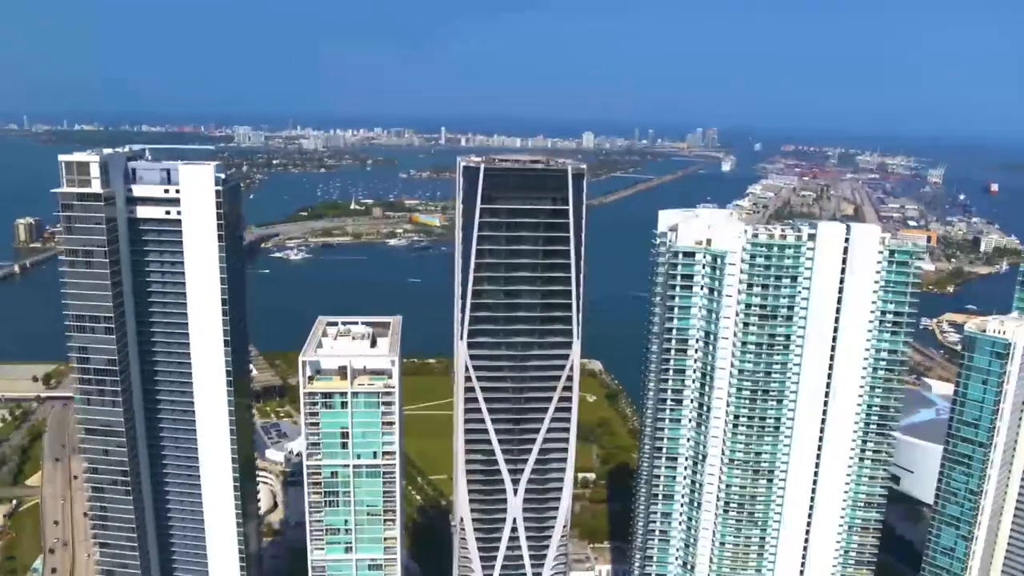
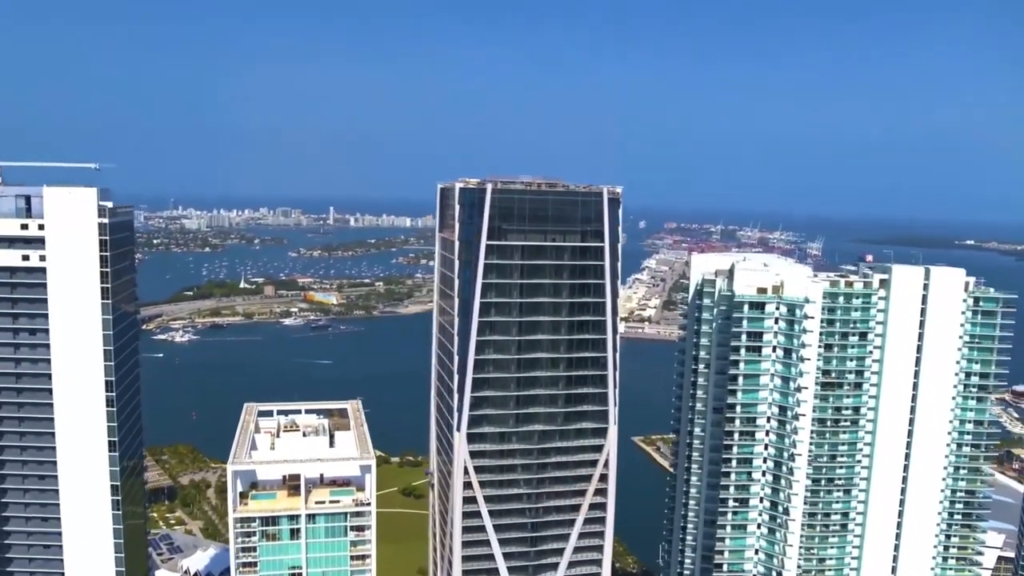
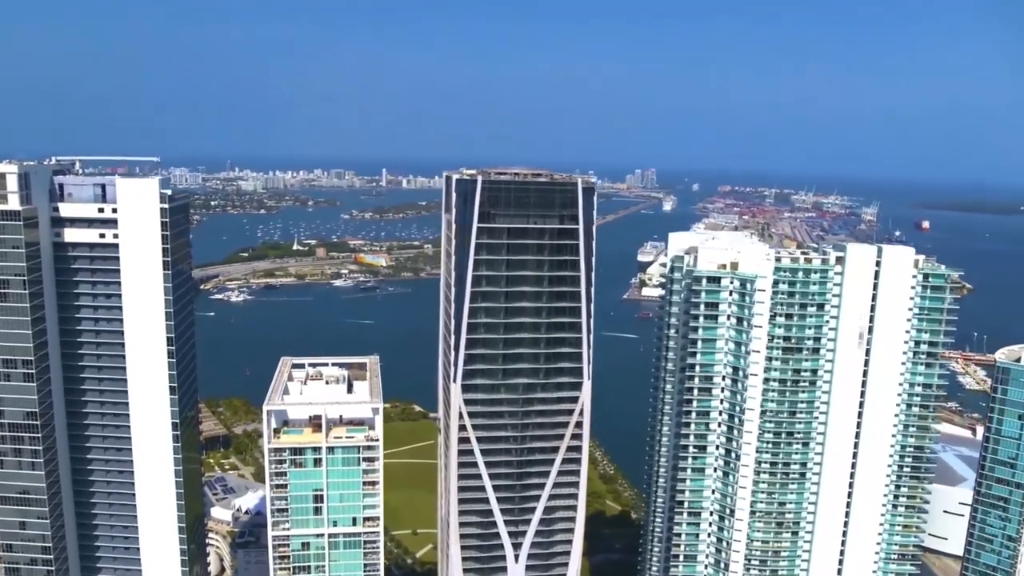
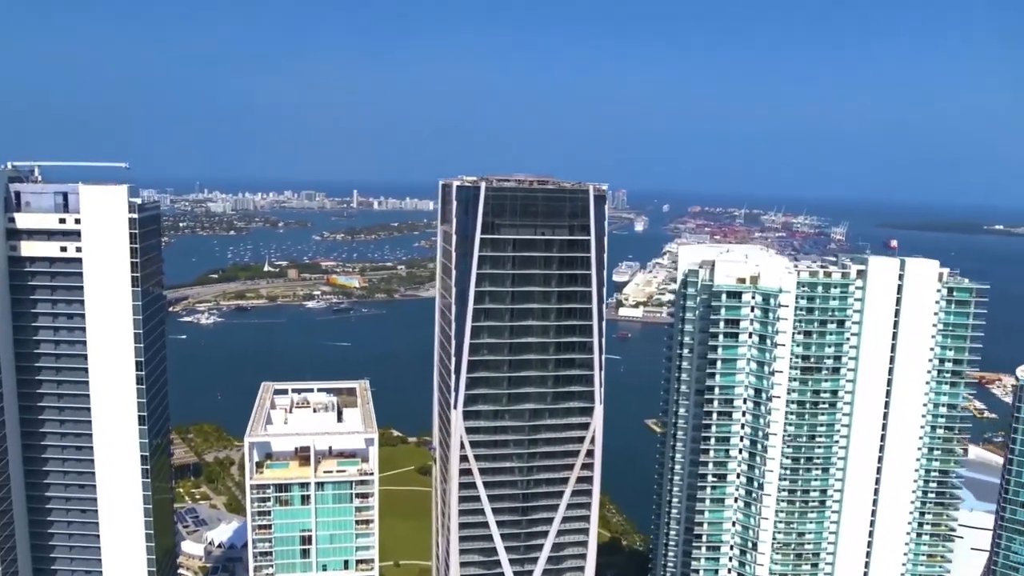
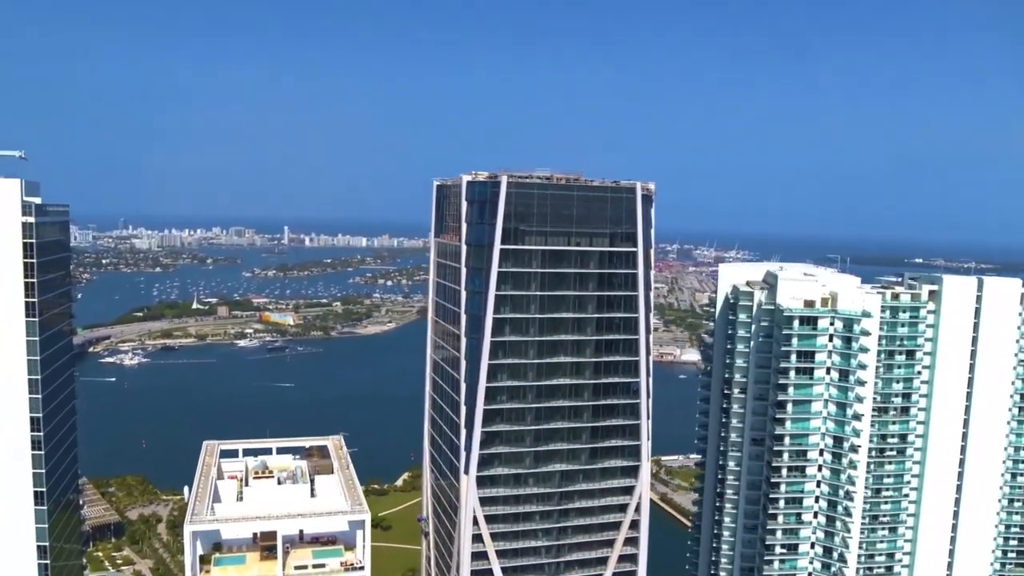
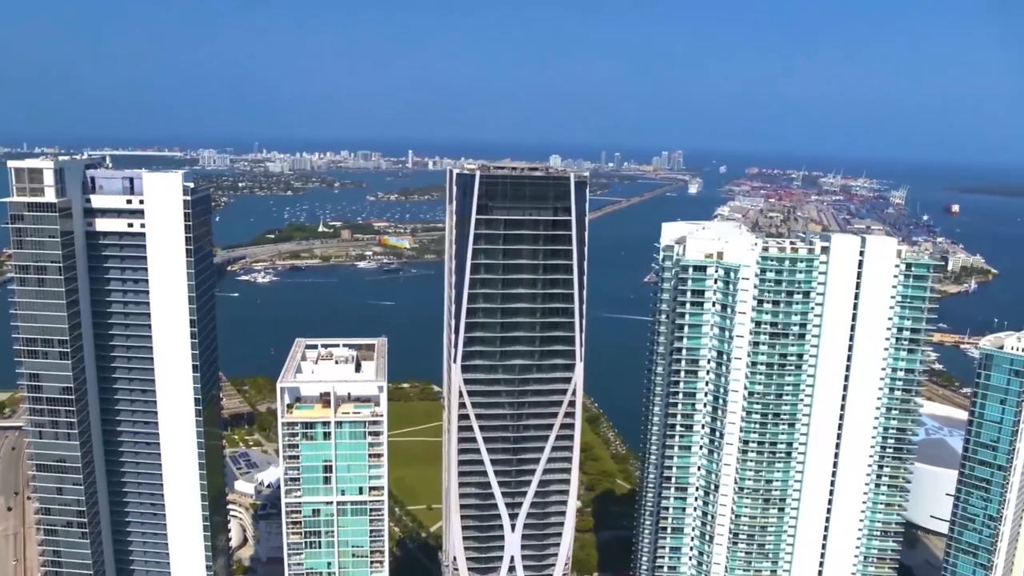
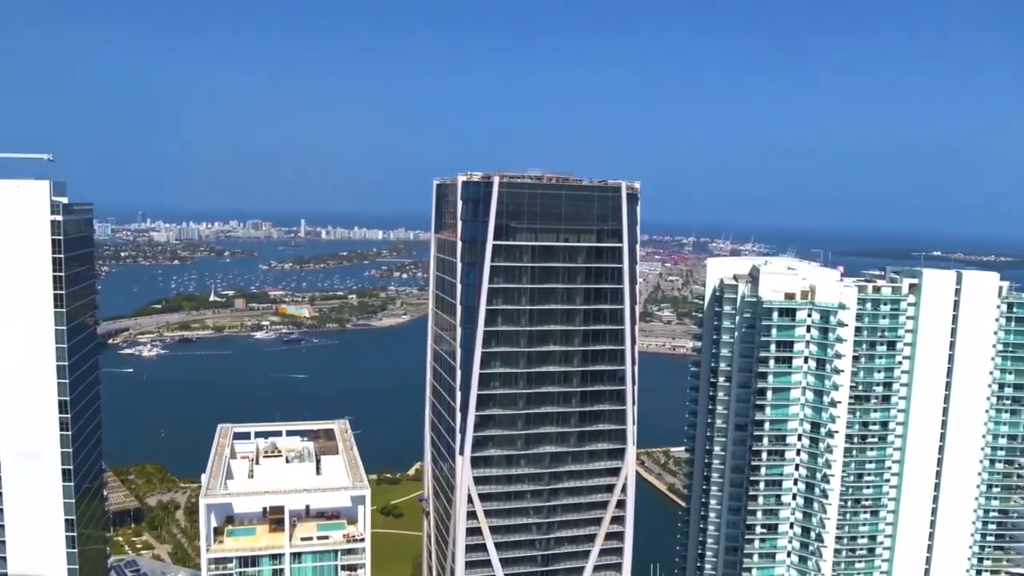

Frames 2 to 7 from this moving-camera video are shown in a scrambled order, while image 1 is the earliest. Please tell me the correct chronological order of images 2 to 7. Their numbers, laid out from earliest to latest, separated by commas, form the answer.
6, 3, 4, 2, 7, 5
